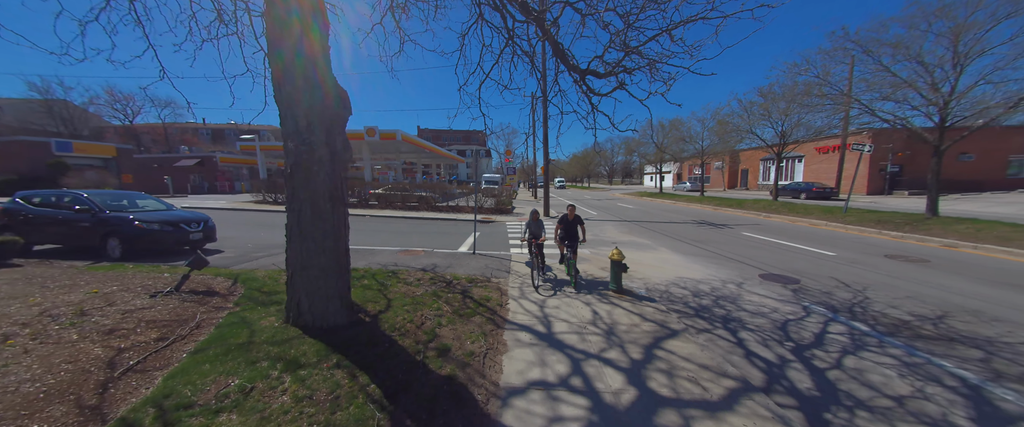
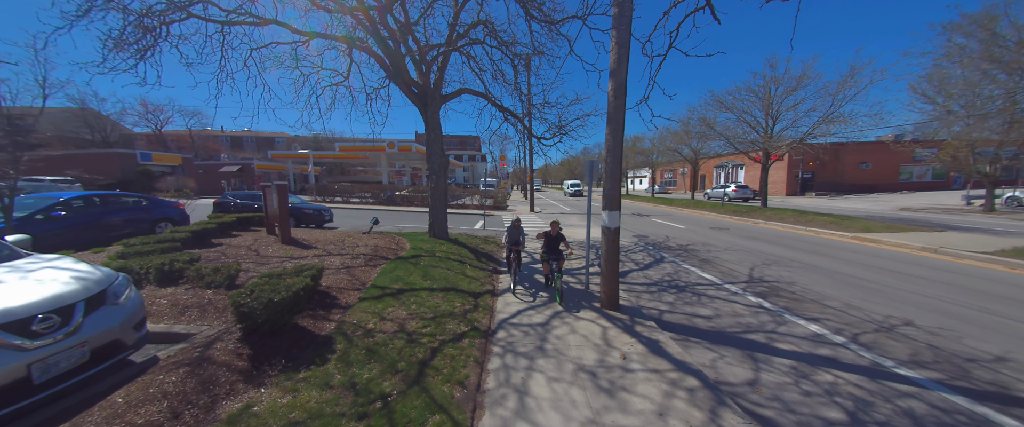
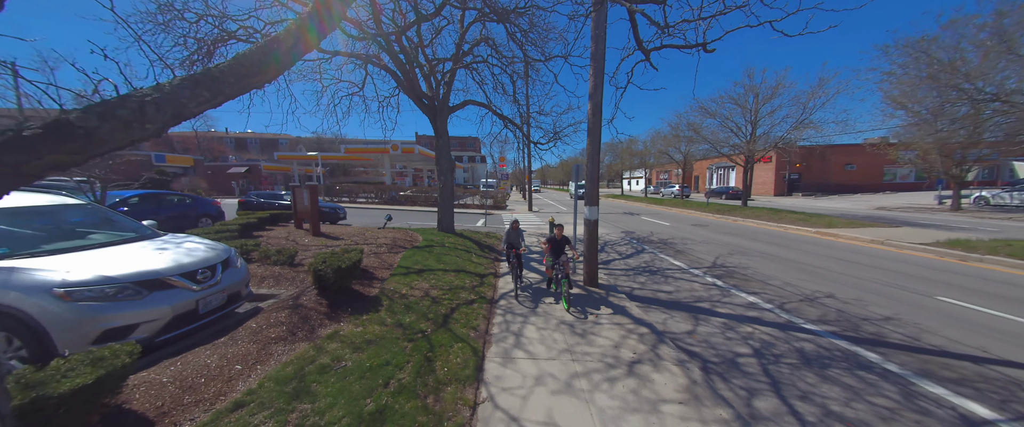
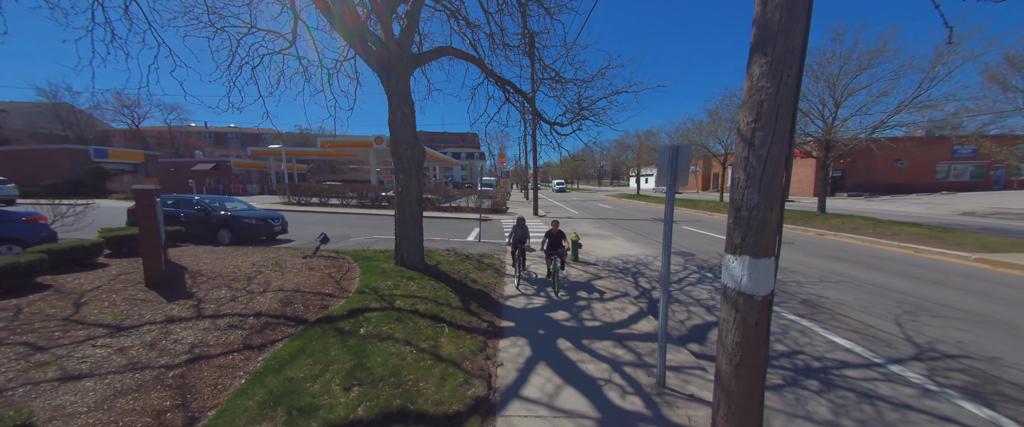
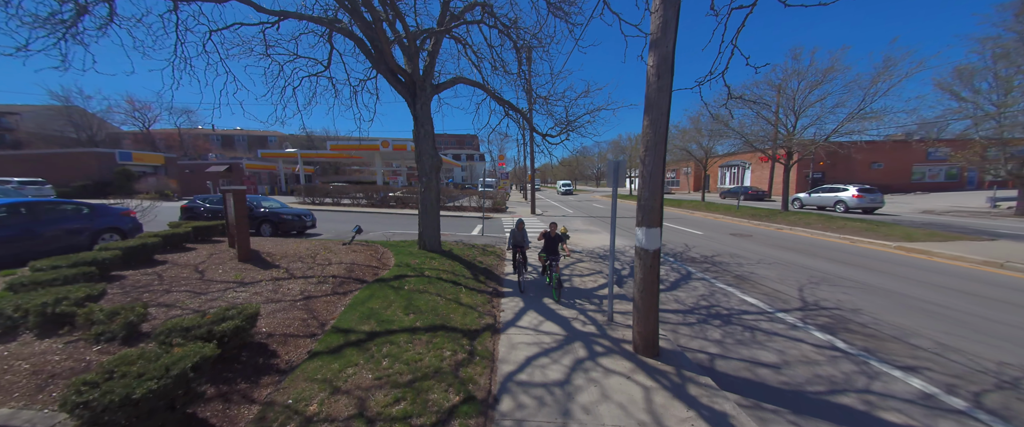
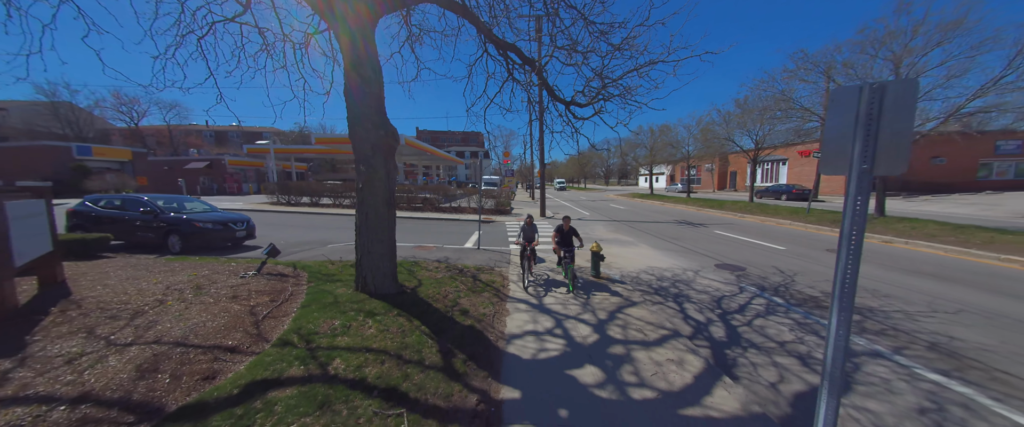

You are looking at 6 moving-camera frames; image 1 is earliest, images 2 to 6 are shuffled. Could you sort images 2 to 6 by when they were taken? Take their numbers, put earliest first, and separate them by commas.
6, 4, 5, 2, 3
